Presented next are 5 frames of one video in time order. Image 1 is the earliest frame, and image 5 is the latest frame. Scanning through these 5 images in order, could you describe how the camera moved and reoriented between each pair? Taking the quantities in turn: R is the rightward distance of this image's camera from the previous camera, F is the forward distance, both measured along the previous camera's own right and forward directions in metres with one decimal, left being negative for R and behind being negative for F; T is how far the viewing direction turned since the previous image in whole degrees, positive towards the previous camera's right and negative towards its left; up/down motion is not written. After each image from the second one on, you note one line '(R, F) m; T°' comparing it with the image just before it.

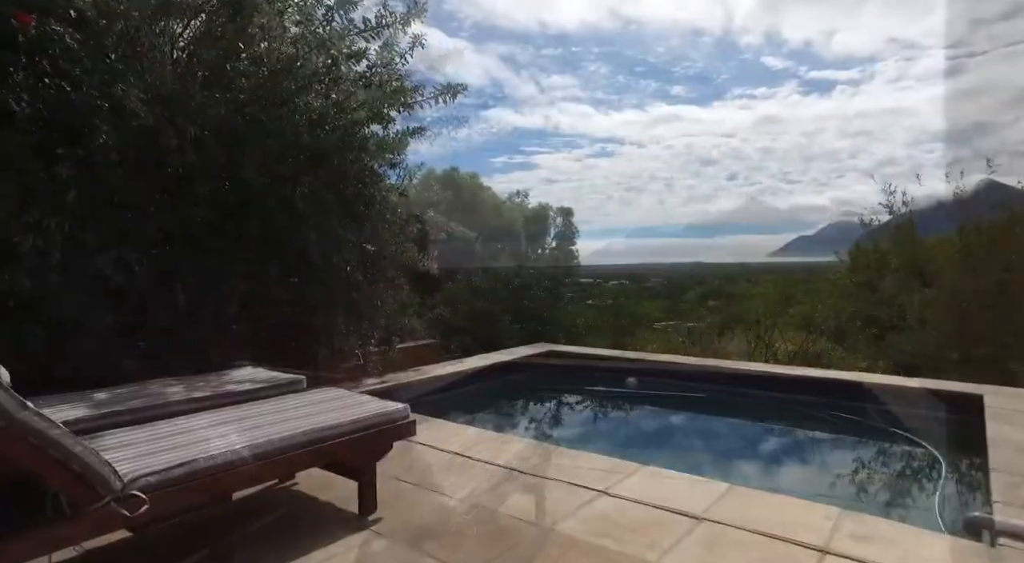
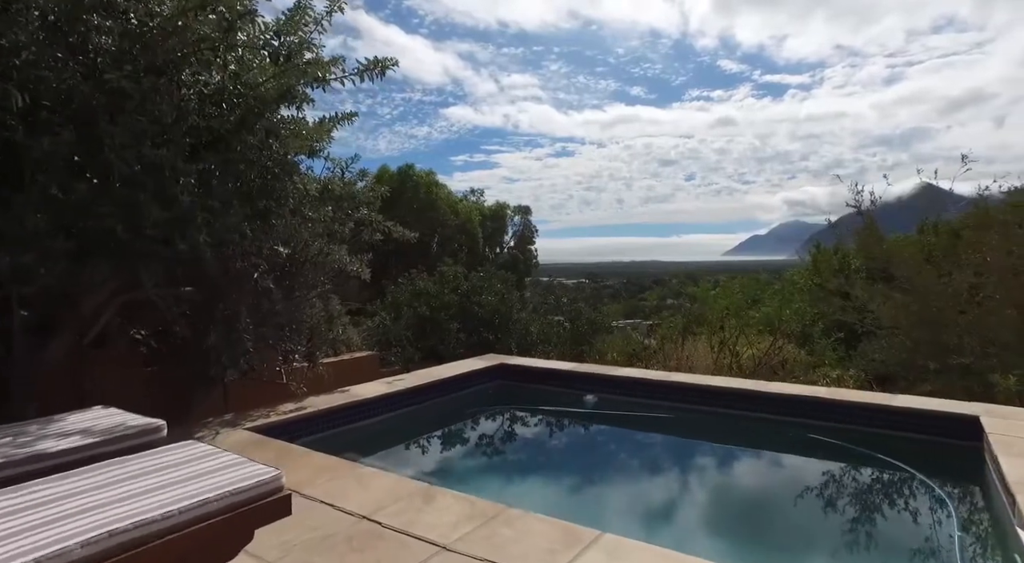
(+0.1, +0.6) m; +4°
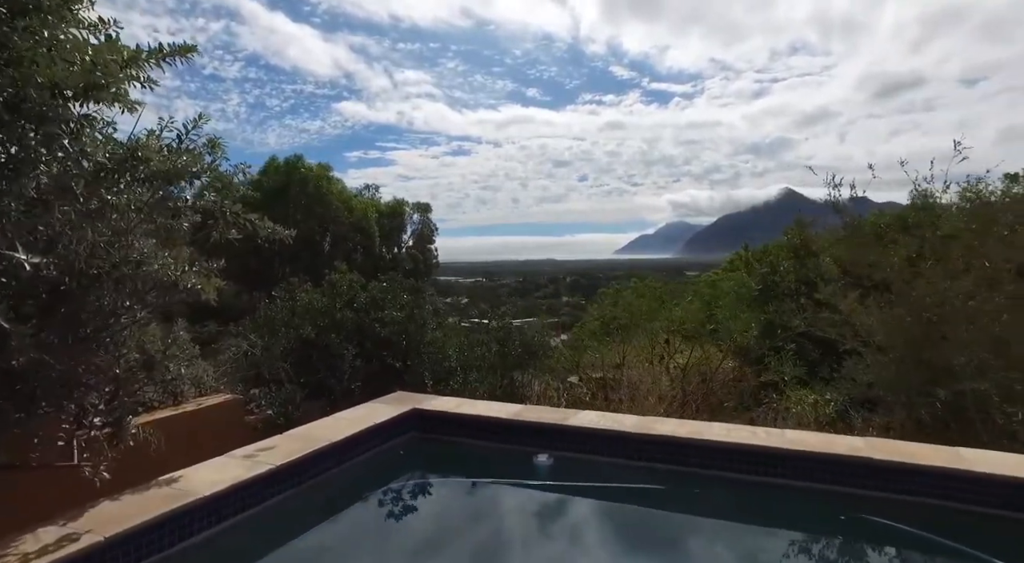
(-0.1, +1.4) m; +10°
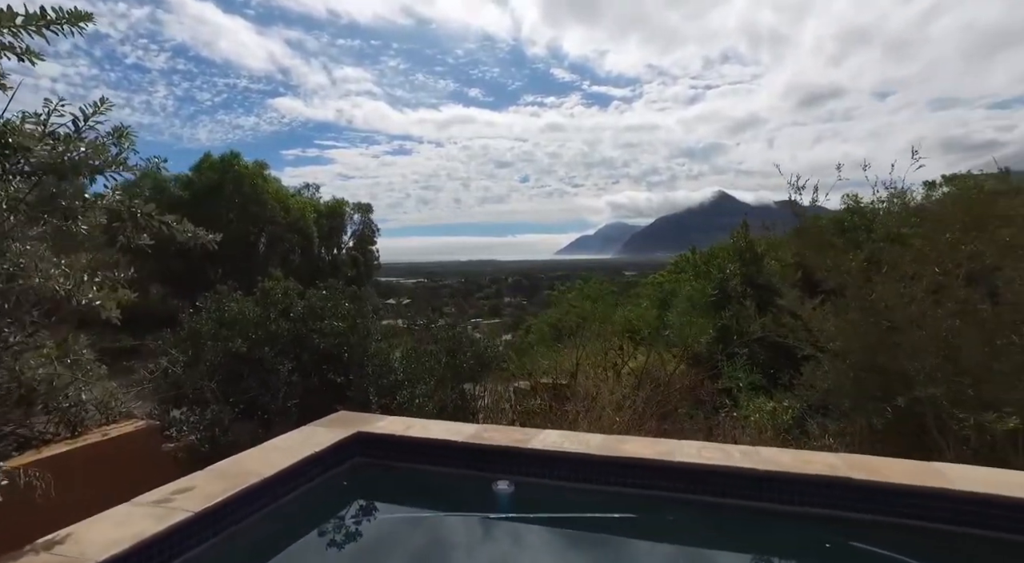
(-0.1, +0.3) m; +6°
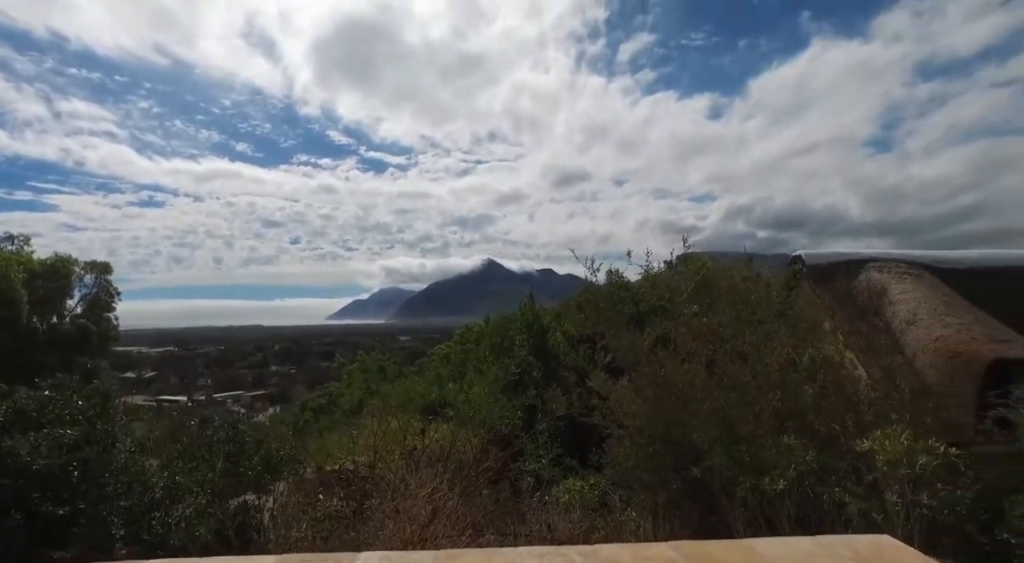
(-0.2, +0.3) m; +22°
